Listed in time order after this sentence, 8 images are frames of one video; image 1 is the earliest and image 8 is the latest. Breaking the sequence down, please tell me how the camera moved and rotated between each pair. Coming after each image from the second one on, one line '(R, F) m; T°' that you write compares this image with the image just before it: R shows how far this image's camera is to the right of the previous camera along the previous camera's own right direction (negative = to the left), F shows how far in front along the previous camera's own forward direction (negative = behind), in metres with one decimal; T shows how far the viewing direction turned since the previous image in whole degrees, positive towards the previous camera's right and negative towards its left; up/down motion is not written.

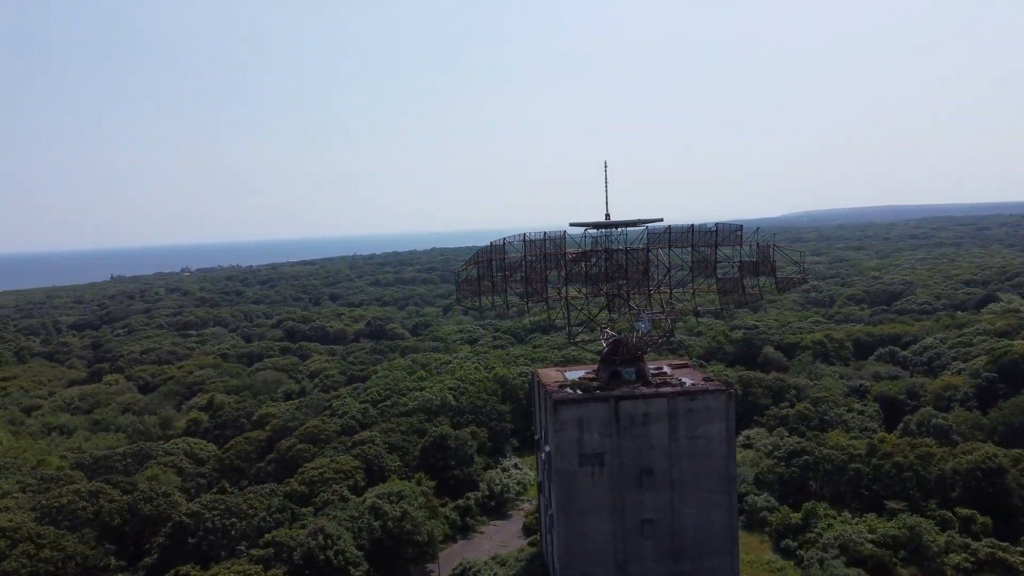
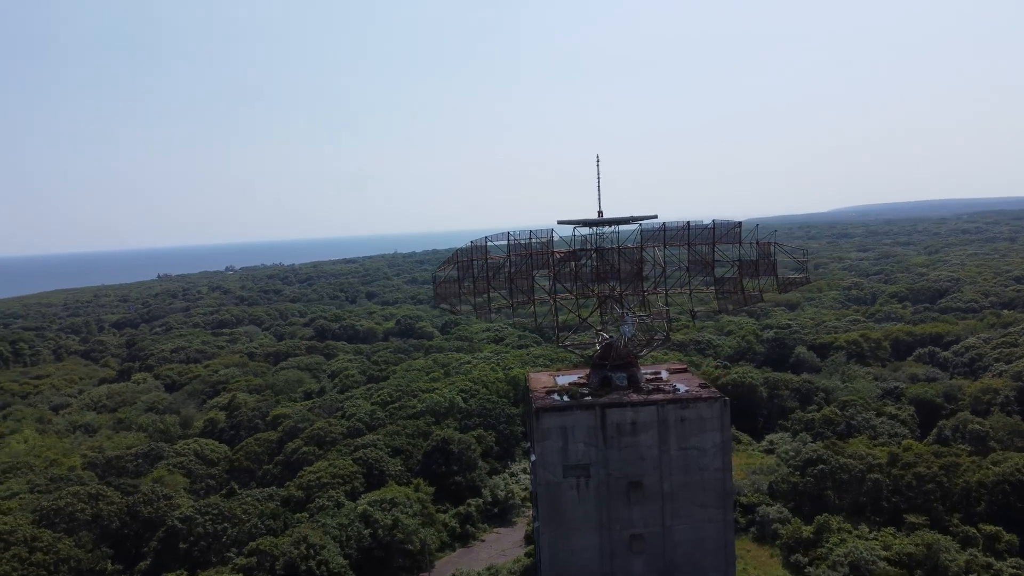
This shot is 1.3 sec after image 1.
(+1.1, +0.8) m; -3°
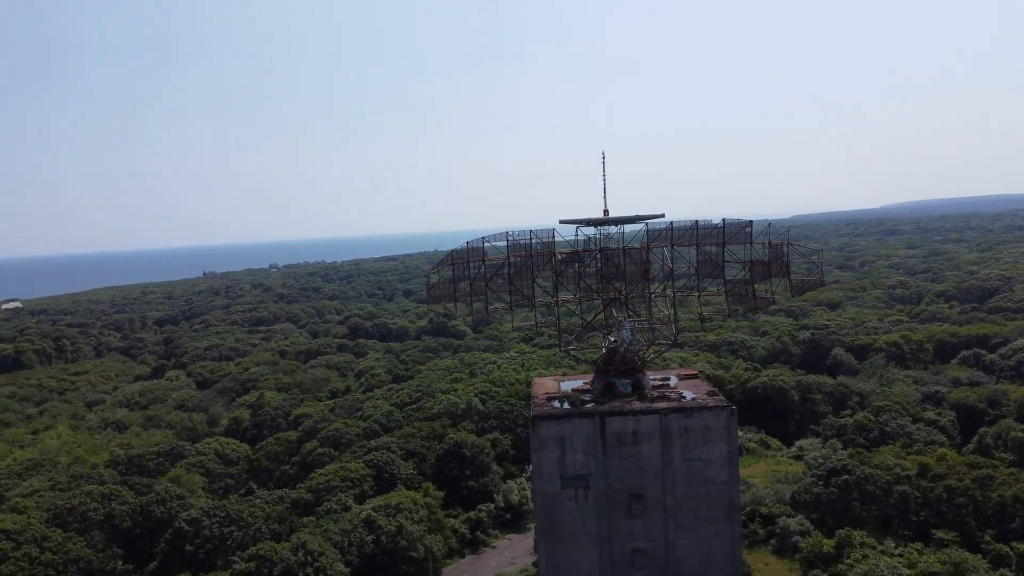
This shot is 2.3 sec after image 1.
(+0.8, +0.6) m; -3°
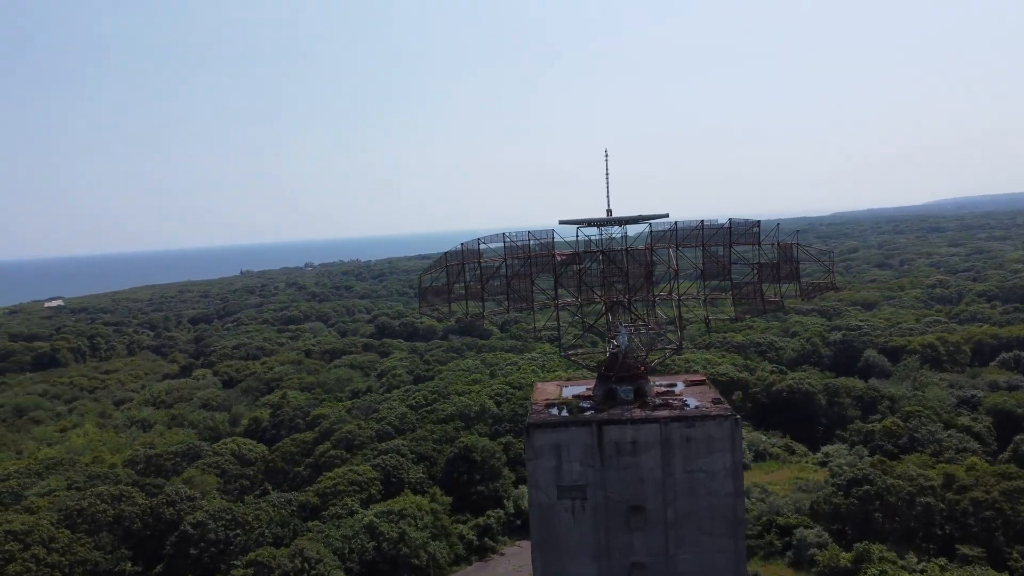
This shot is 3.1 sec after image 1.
(+0.7, +0.5) m; -2°
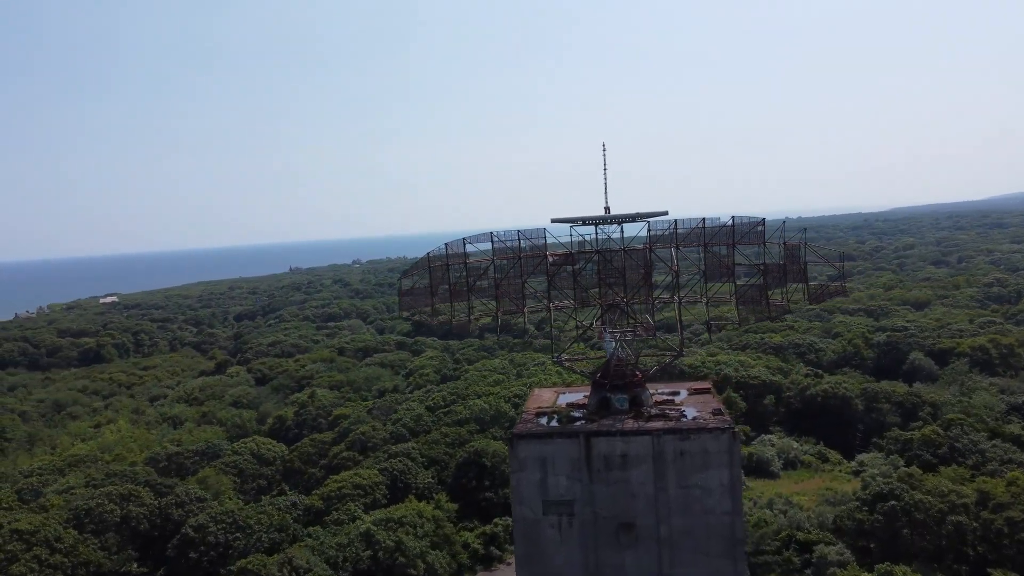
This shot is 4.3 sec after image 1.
(+1.0, +0.7) m; -3°
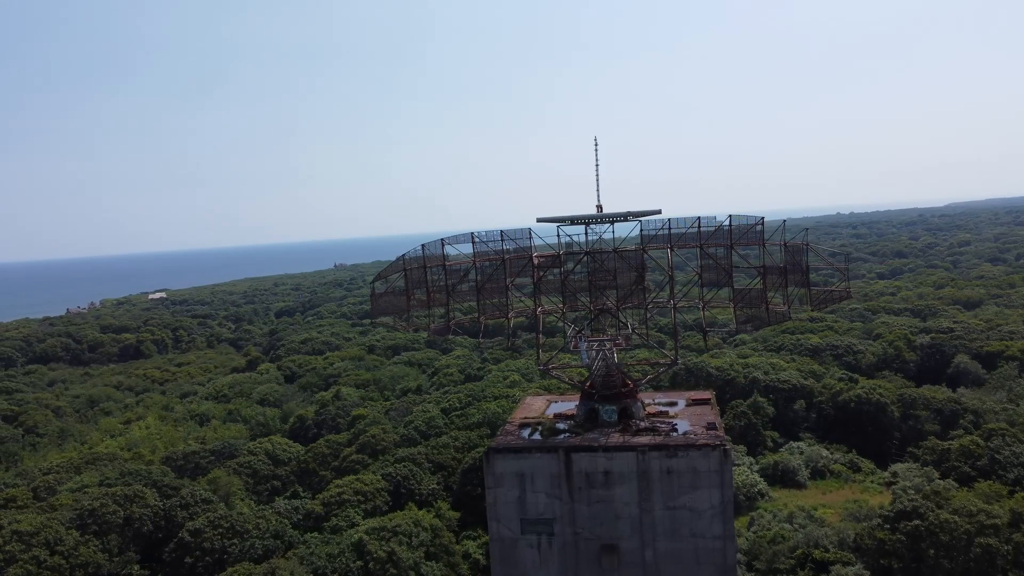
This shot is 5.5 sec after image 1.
(+1.1, +0.8) m; -3°
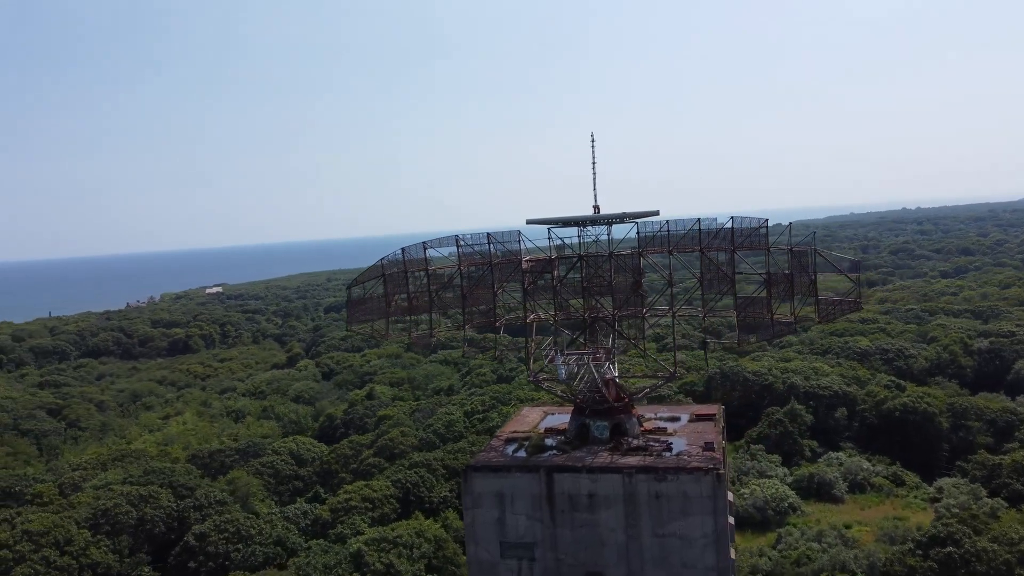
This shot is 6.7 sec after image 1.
(+1.1, +0.8) m; -4°
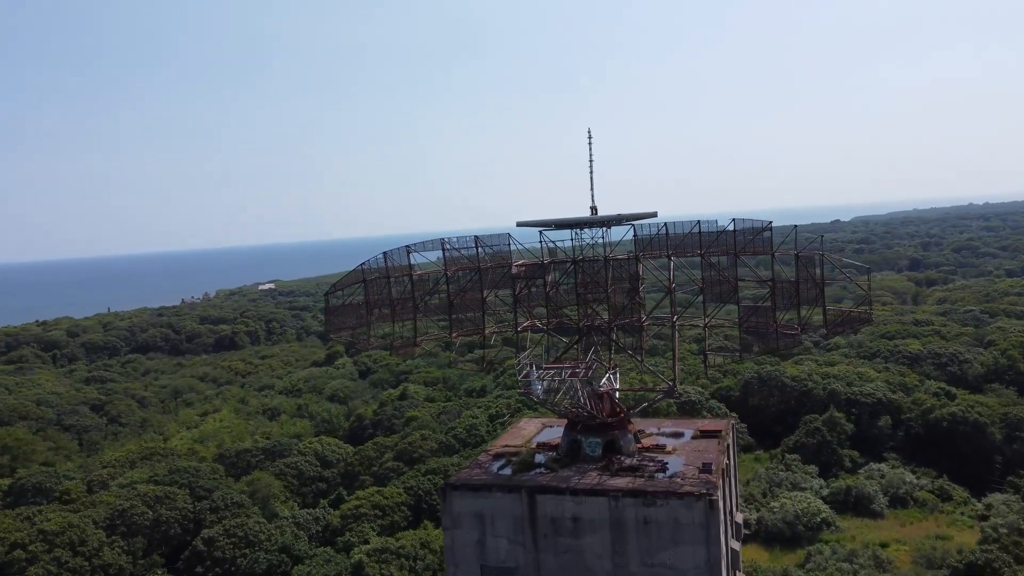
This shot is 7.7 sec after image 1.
(+1.0, +0.7) m; -4°
